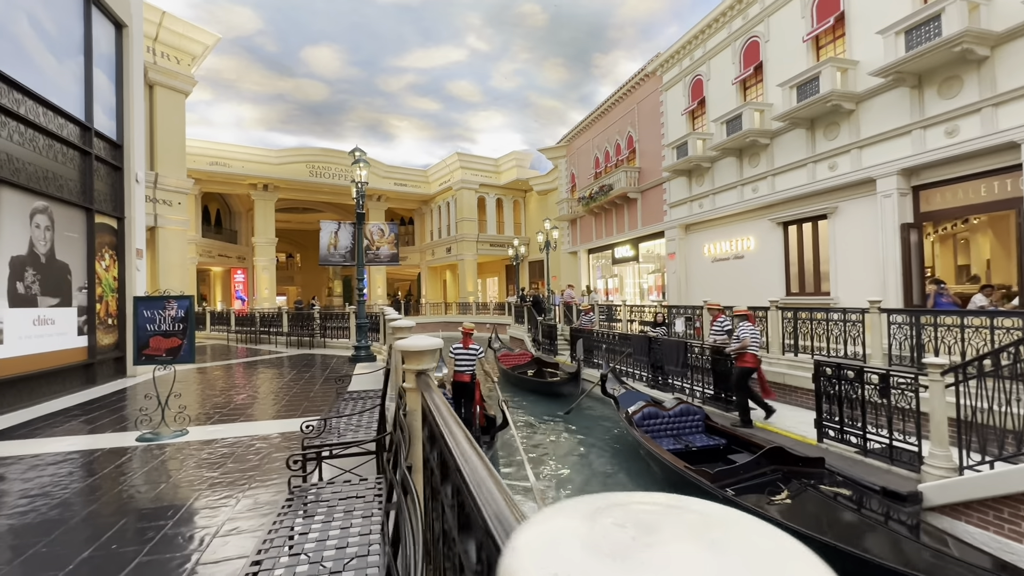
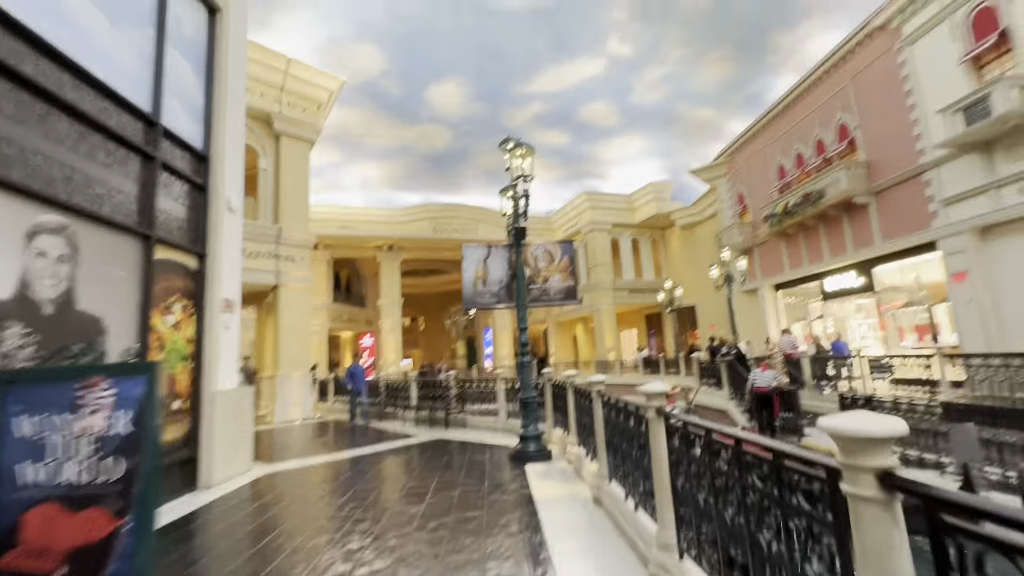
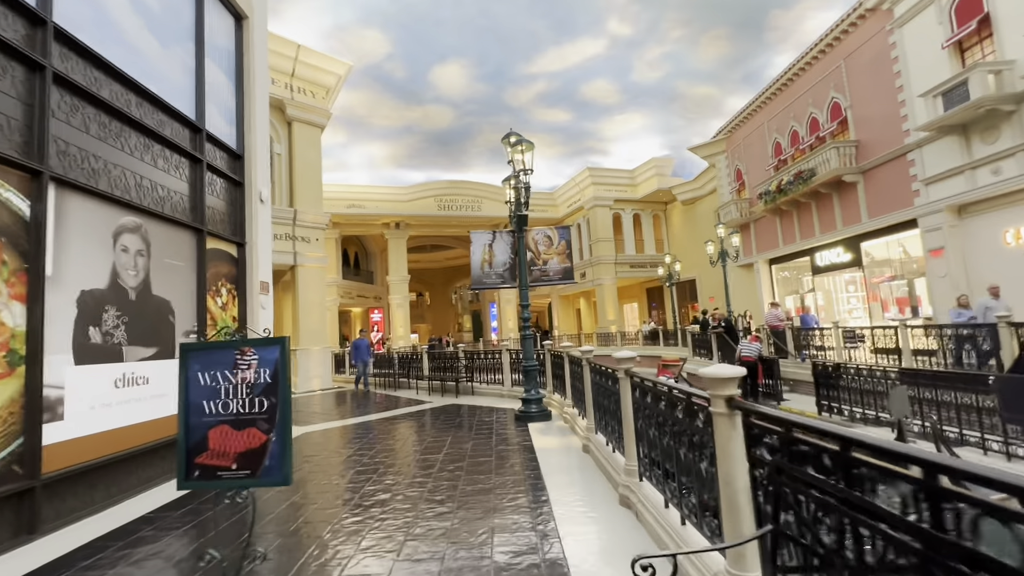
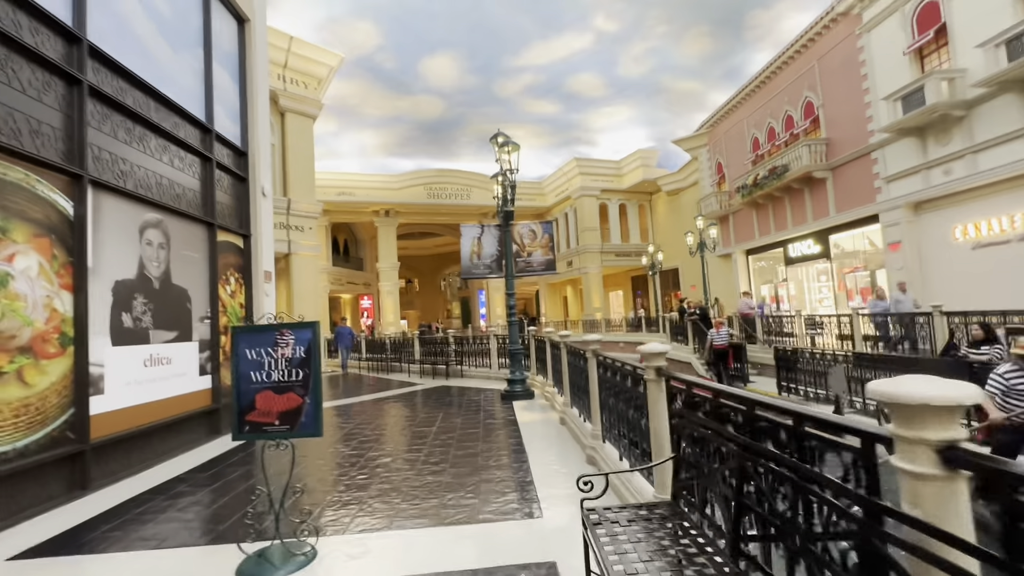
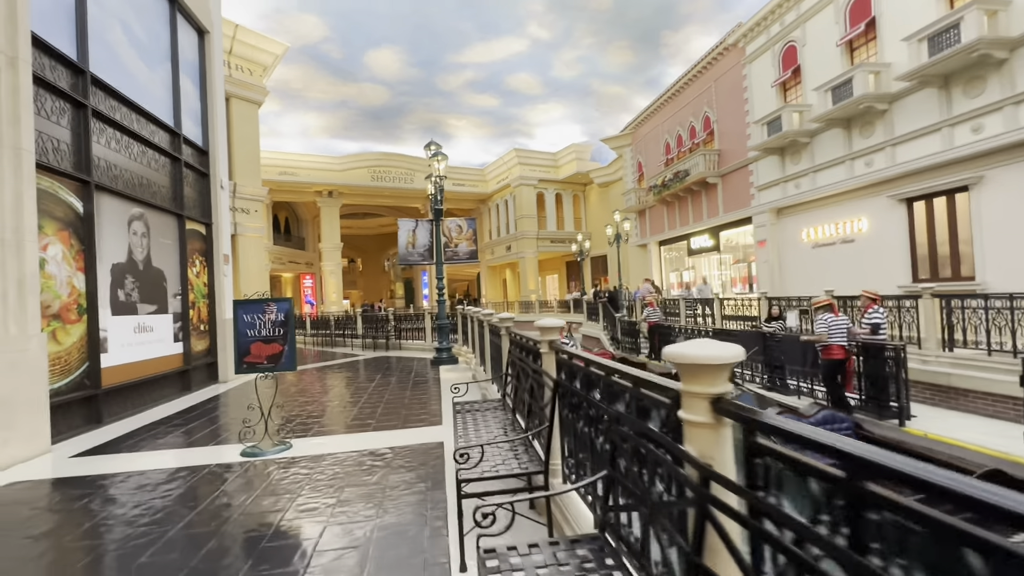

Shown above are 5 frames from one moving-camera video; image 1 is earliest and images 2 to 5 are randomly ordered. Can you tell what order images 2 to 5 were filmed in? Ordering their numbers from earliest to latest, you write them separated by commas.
5, 4, 3, 2
